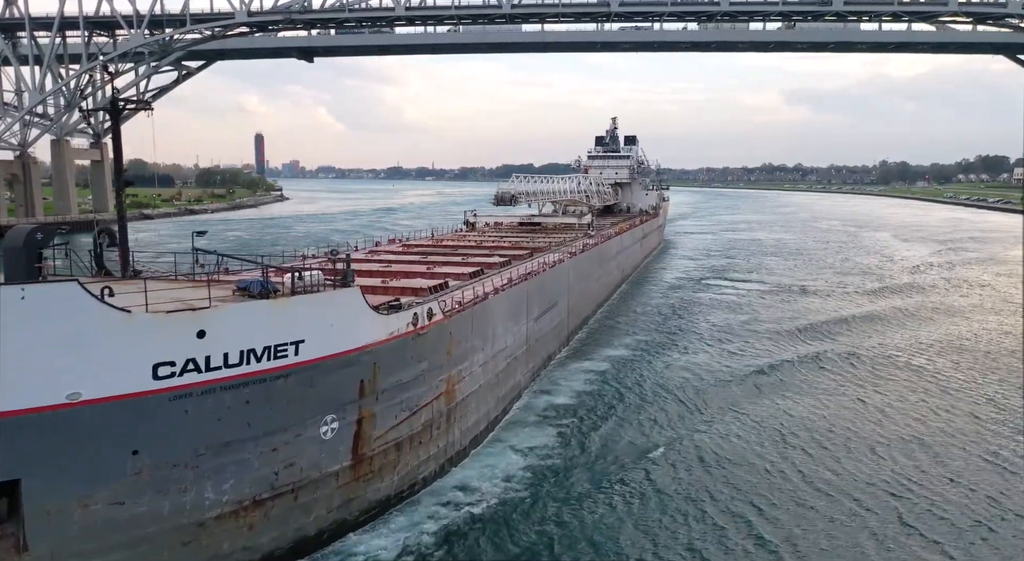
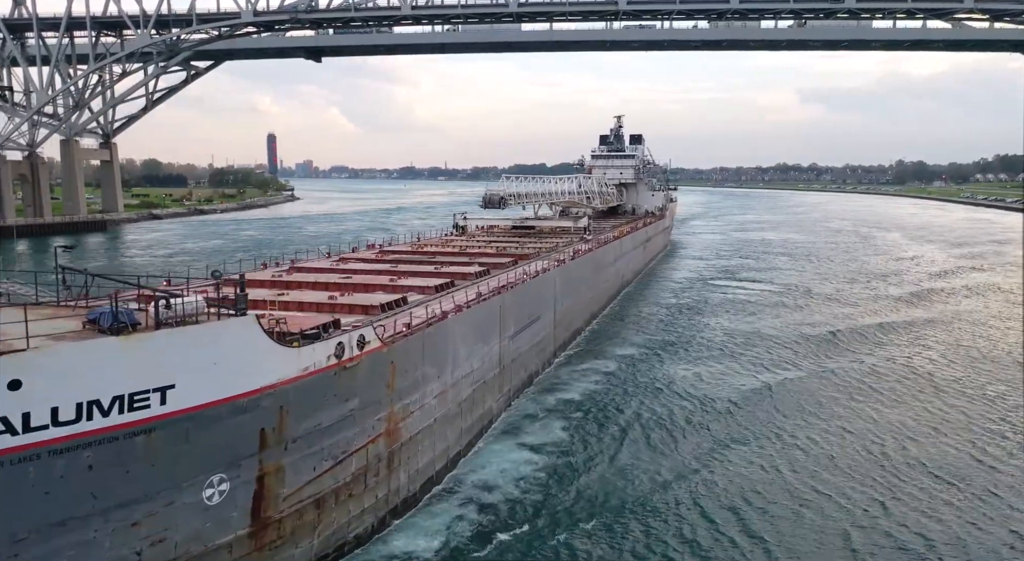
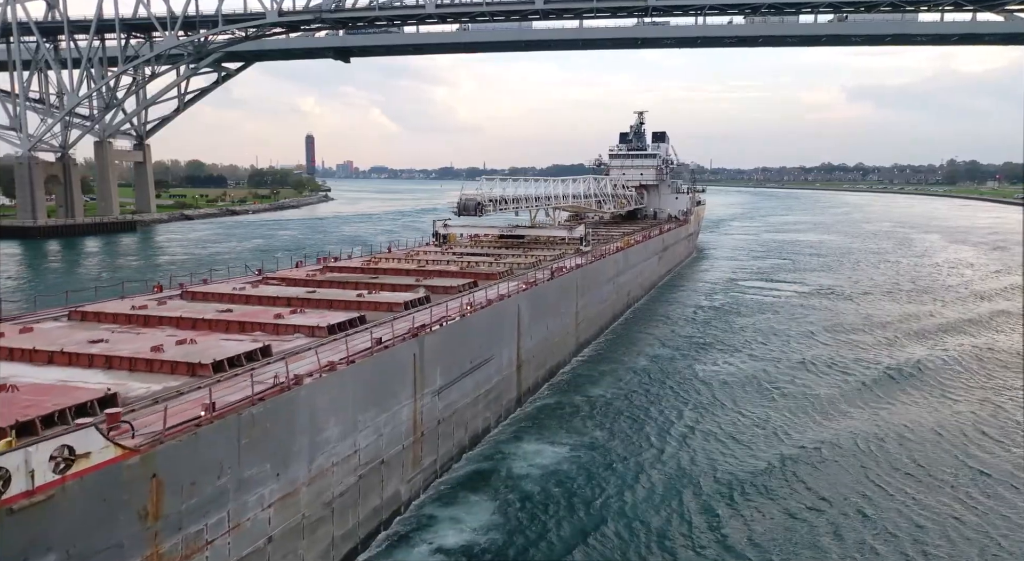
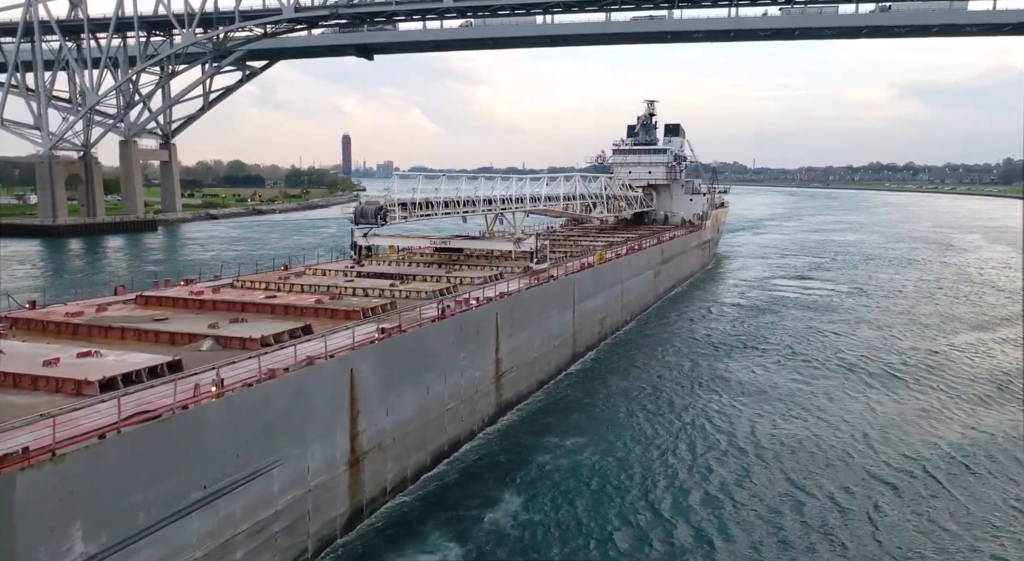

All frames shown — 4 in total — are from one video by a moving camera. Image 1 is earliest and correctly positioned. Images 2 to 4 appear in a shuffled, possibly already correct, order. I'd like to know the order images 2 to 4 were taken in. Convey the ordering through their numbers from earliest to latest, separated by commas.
2, 3, 4
